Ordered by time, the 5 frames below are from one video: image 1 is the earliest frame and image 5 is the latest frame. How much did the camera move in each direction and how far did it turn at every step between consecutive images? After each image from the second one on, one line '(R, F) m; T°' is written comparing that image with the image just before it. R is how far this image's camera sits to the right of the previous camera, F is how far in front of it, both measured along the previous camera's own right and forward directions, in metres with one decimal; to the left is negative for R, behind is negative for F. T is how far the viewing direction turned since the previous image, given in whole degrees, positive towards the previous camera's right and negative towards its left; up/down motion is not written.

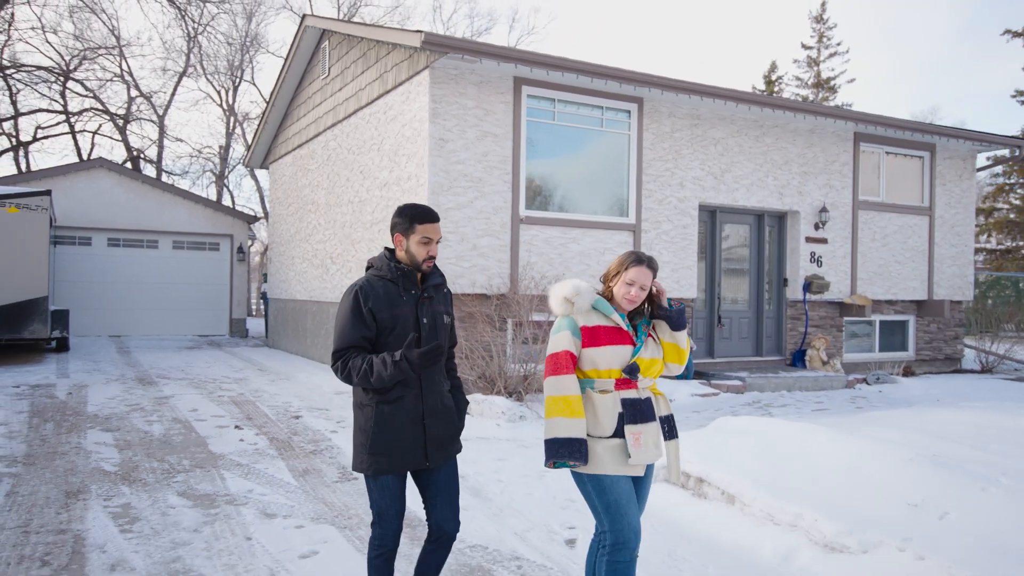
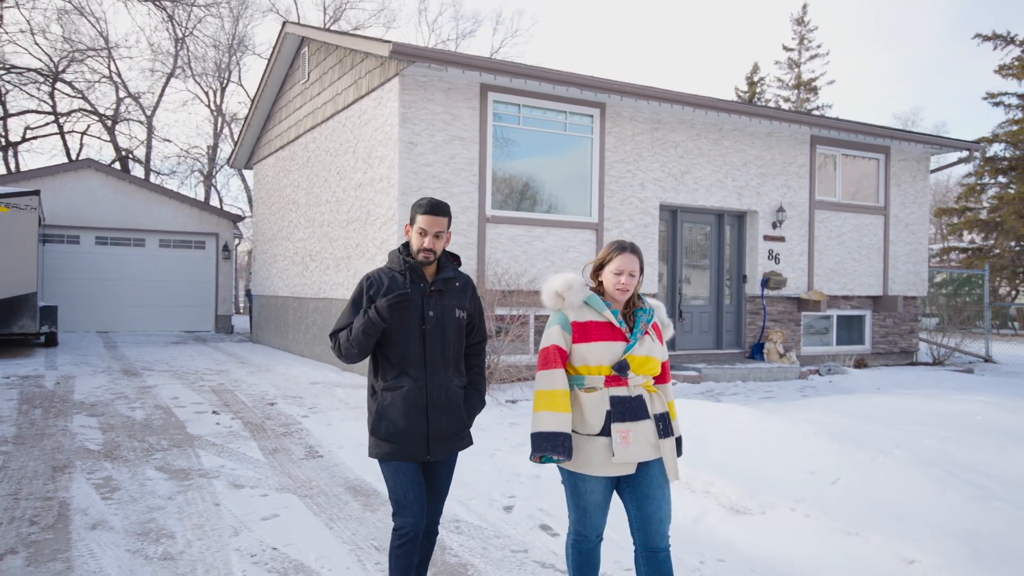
(+0.3, -0.5) m; +1°
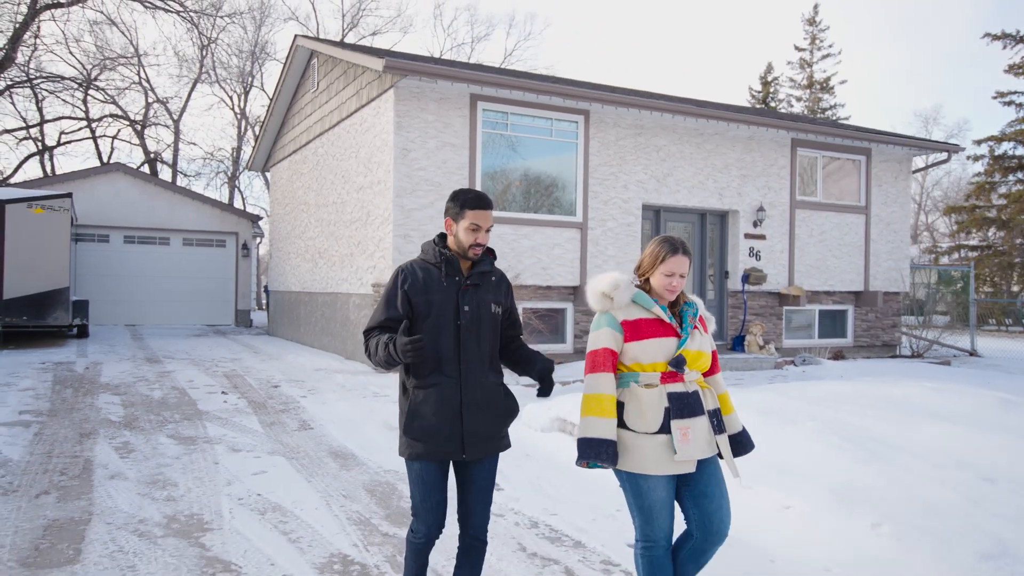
(+0.6, -0.8) m; -2°
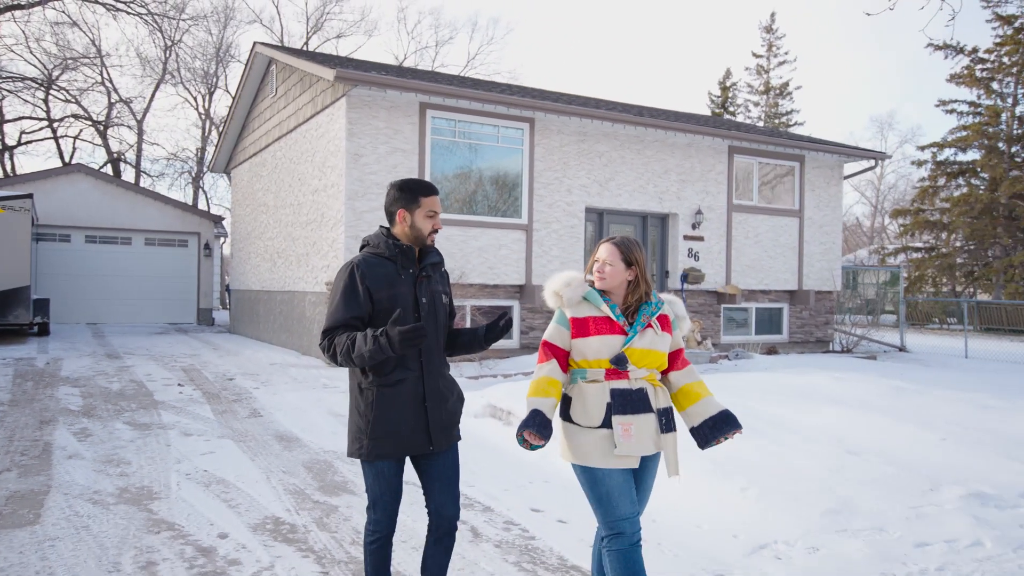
(+0.4, -0.6) m; +2°
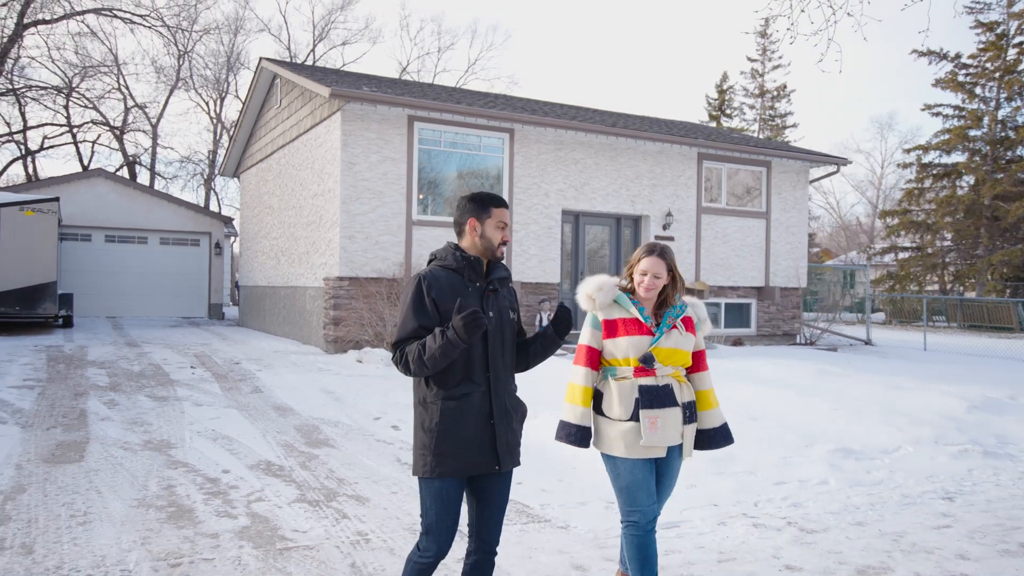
(+0.5, -1.1) m; -1°
